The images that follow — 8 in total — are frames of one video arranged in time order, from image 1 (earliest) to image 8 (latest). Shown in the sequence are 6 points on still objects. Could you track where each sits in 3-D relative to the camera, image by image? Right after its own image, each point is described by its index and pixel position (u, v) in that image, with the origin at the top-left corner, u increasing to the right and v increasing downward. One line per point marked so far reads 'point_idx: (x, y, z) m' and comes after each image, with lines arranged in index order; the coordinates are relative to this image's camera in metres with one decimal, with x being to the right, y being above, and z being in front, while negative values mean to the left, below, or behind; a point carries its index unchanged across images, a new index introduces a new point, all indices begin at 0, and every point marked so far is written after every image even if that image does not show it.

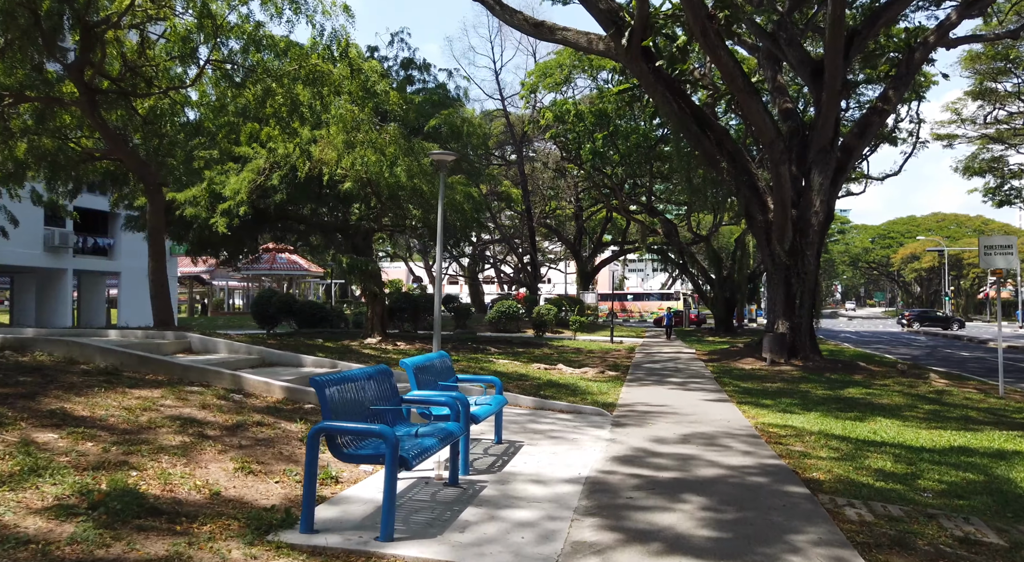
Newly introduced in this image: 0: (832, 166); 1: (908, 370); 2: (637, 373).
0: (+7.1, +2.6, +17.1) m
1: (+8.1, -1.8, +15.6) m
2: (+2.3, -1.7, +14.1) m
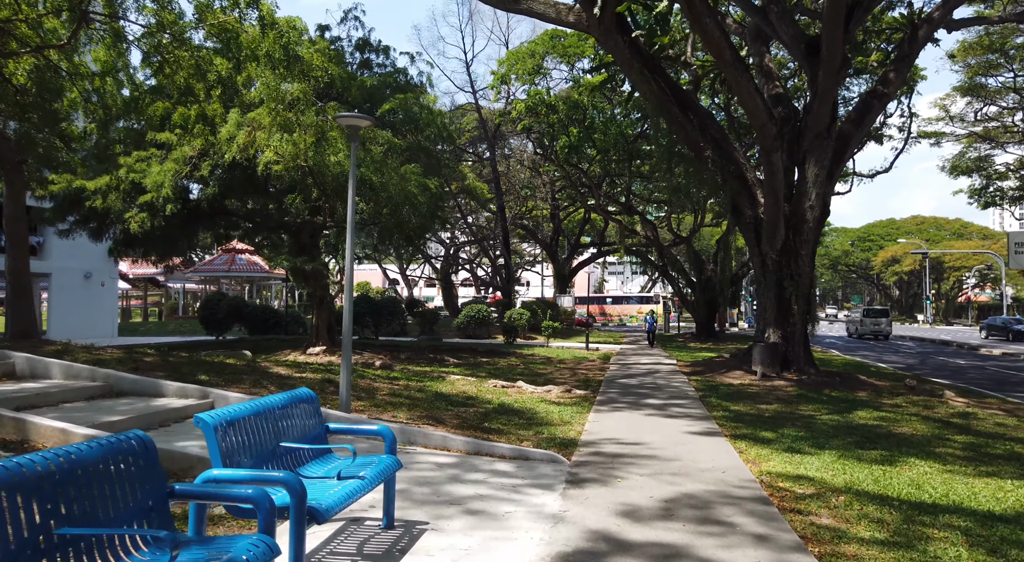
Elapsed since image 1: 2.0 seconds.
0: (+6.3, +2.5, +15.2) m
1: (+7.3, -1.9, +13.7) m
2: (+1.5, -1.8, +12.1) m
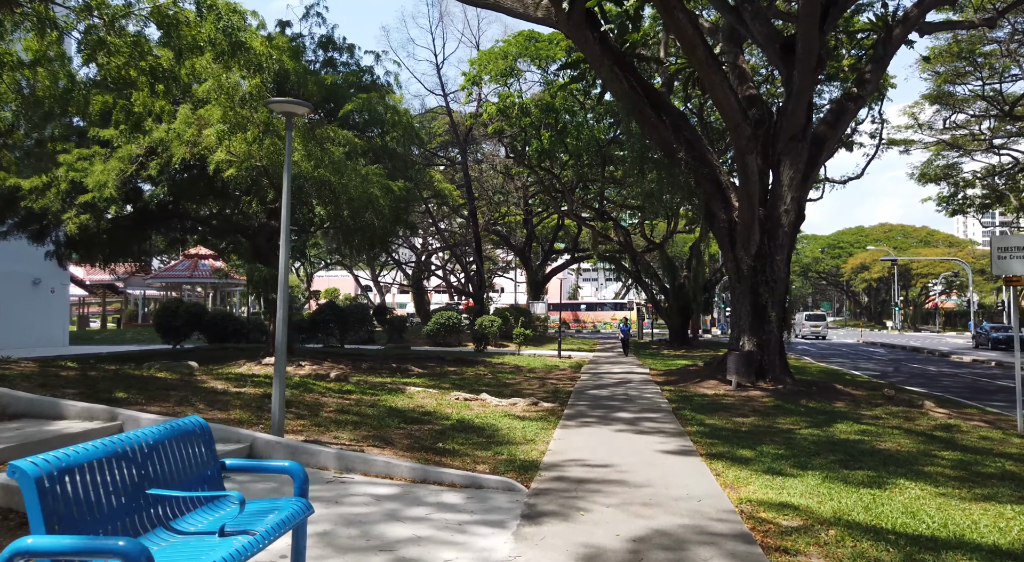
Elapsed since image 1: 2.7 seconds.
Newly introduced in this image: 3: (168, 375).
0: (+5.6, +2.4, +14.7) m
1: (+6.7, -2.0, +13.3) m
2: (+1.0, -1.9, +11.5) m
3: (-4.1, -1.1, +9.2) m
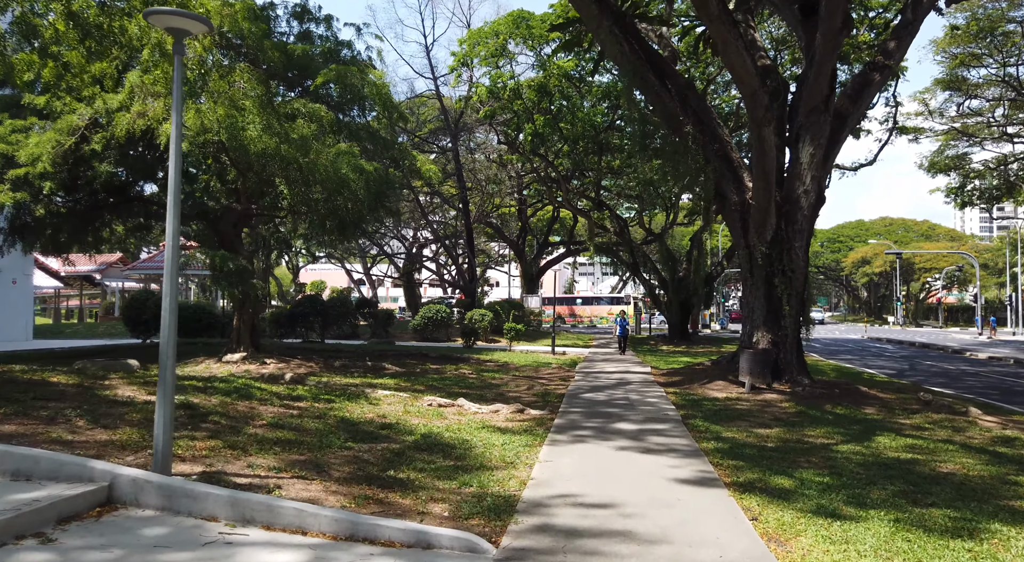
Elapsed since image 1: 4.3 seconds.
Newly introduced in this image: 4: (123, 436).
0: (+5.4, +2.6, +13.1) m
1: (+6.5, -1.8, +11.7) m
2: (+0.7, -1.7, +9.9) m
3: (-4.3, -1.0, +7.5) m
4: (-2.8, -1.1, +5.5) m
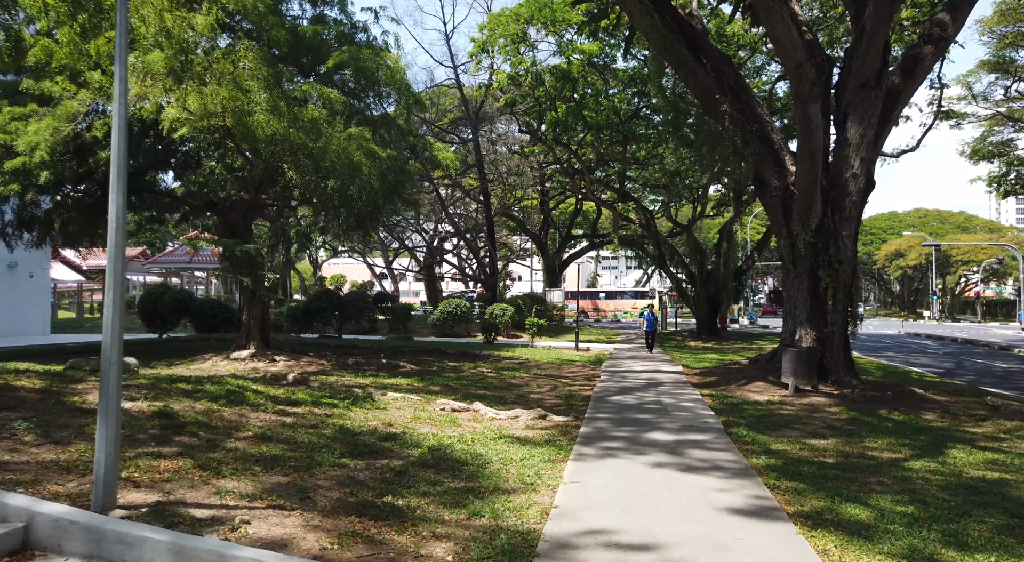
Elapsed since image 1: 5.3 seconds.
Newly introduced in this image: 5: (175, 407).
0: (+5.7, +2.7, +12.0) m
1: (+6.8, -1.7, +10.6) m
2: (+1.0, -1.6, +8.9) m
3: (-4.2, -0.9, +6.7) m
4: (-2.7, -1.0, +4.7) m
5: (-3.9, -1.4, +8.7) m
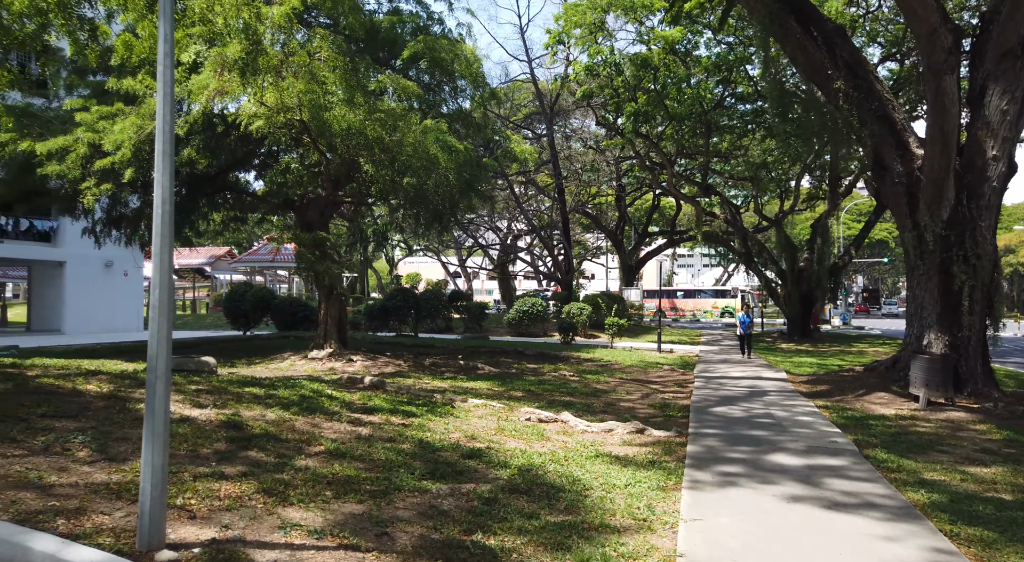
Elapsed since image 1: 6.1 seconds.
0: (+7.0, +2.7, +10.5) m
1: (+7.9, -1.7, +9.0) m
2: (+2.0, -1.6, +7.9) m
3: (-3.3, -0.9, +6.2) m
4: (-2.1, -1.0, +4.0) m
5: (-2.9, -1.4, +8.2) m
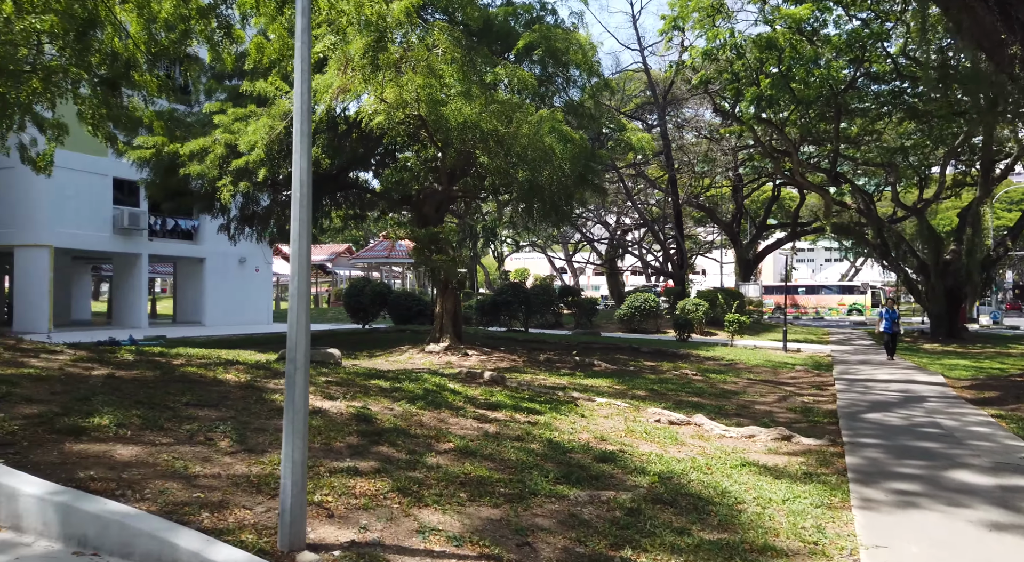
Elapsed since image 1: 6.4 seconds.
0: (+8.6, +2.8, +9.0) m
1: (+9.3, -1.6, +7.4) m
2: (+3.3, -1.5, +7.1) m
3: (-2.2, -0.8, +6.2) m
4: (-1.3, -1.0, +3.8) m
5: (-1.5, -1.3, +8.1) m
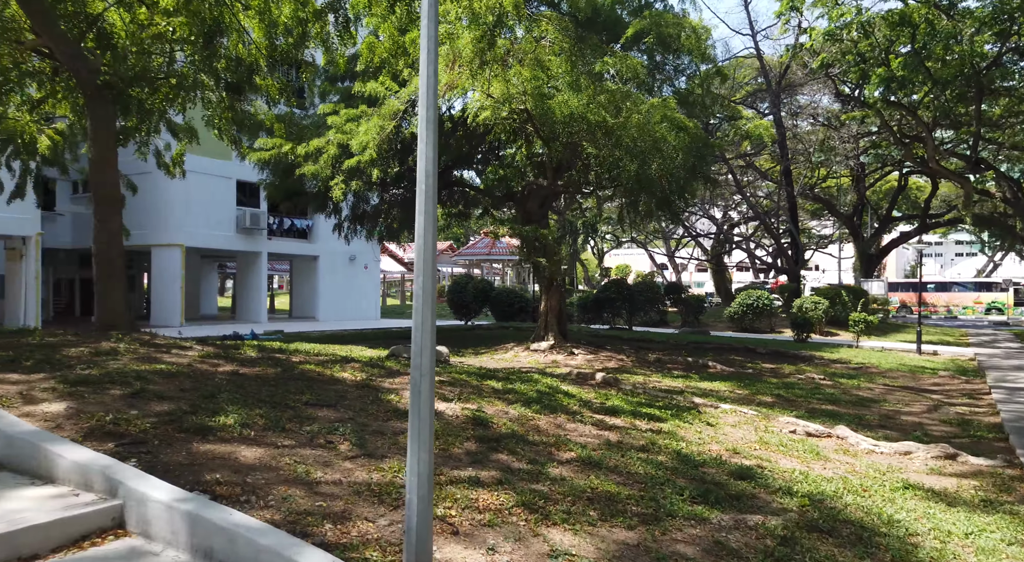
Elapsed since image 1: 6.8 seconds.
0: (+9.9, +2.8, +7.3) m
1: (+10.4, -1.6, +5.7) m
2: (+4.4, -1.5, +6.2) m
3: (-1.2, -0.8, +6.0) m
4: (-0.6, -1.0, +3.6) m
5: (-0.2, -1.4, +7.8) m
